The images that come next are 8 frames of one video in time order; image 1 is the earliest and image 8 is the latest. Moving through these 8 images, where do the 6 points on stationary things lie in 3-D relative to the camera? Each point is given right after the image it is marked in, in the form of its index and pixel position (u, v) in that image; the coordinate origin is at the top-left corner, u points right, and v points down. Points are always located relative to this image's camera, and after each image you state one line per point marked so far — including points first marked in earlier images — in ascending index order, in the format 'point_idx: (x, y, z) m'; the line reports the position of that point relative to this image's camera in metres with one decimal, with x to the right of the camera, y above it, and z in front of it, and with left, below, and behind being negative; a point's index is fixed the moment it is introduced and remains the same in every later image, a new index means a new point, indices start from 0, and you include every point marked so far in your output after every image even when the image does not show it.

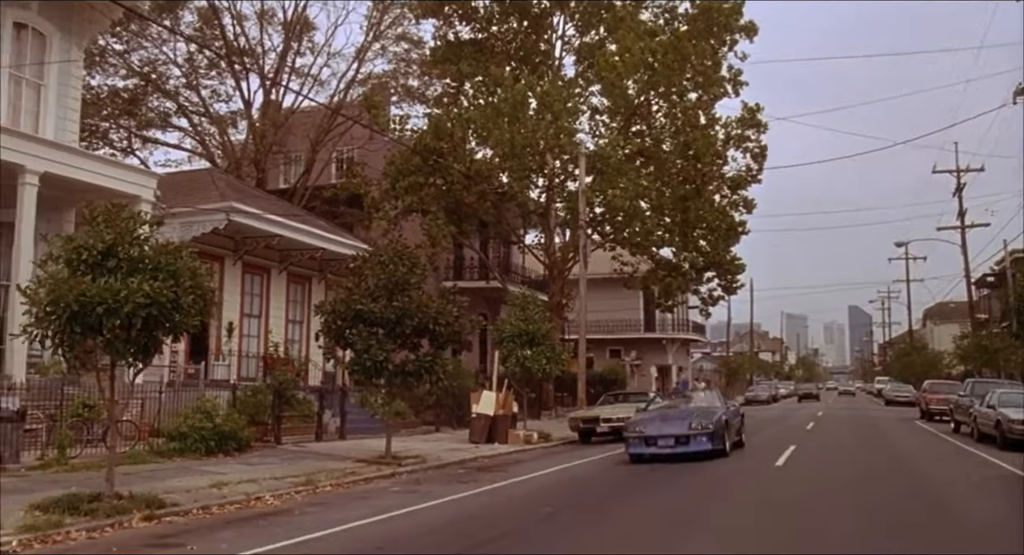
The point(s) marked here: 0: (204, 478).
0: (-5.4, -3.5, +16.8) m
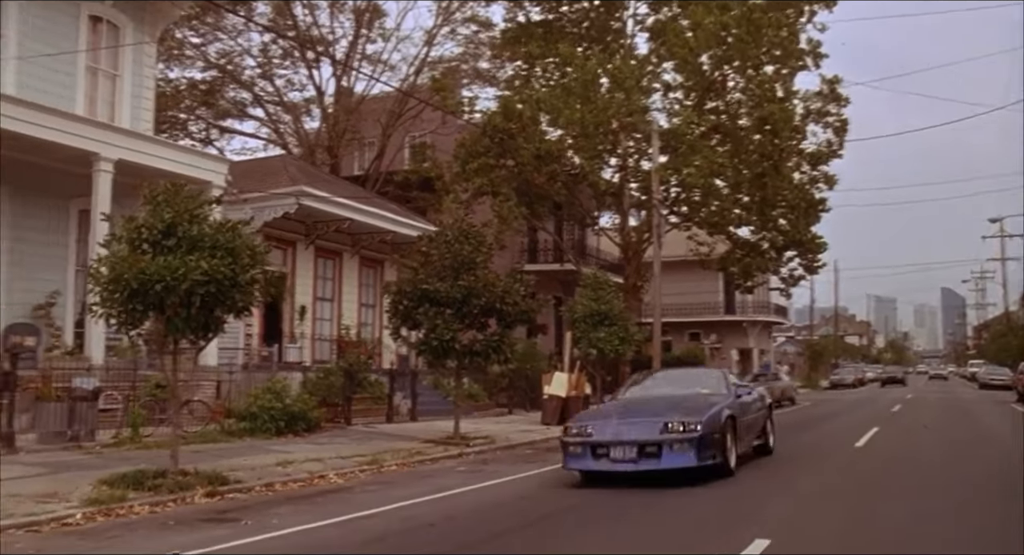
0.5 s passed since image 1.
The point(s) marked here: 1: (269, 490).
0: (-4.3, -3.1, +16.9) m
1: (-3.8, -3.2, +14.9) m
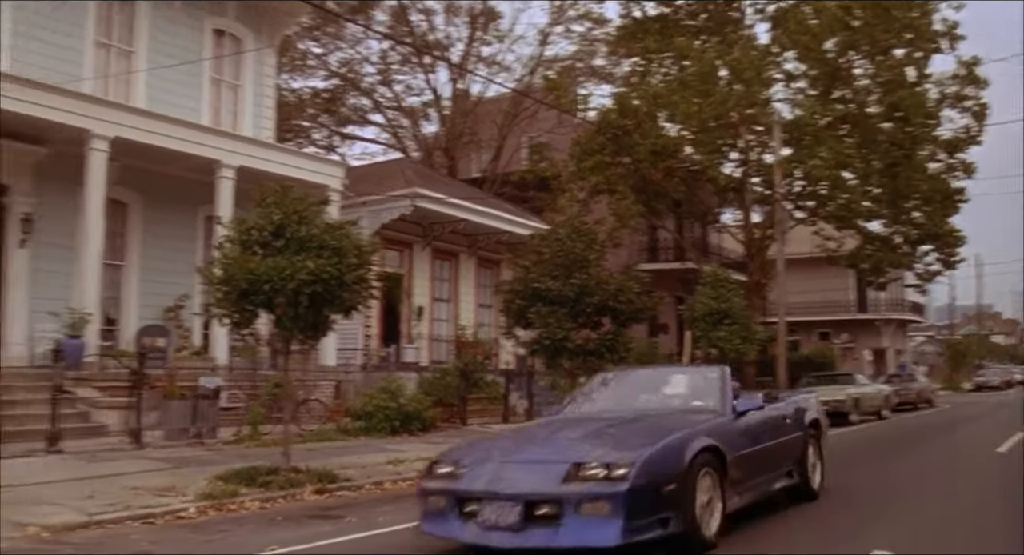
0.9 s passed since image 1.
0: (-2.3, -3.1, +17.1) m
1: (-2.1, -3.2, +15.0) m
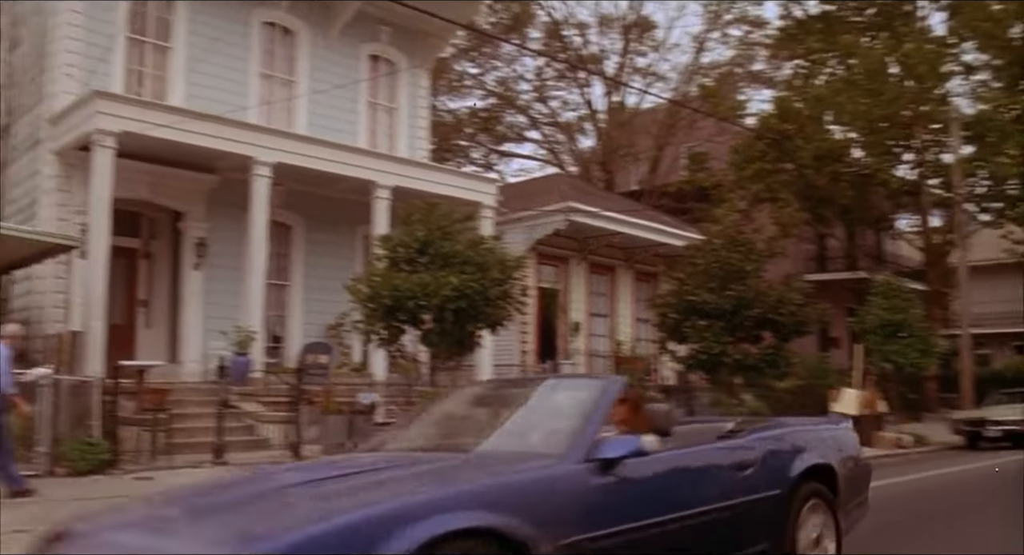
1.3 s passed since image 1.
0: (+0.3, -3.4, +16.9) m
1: (+0.2, -3.5, +14.8) m
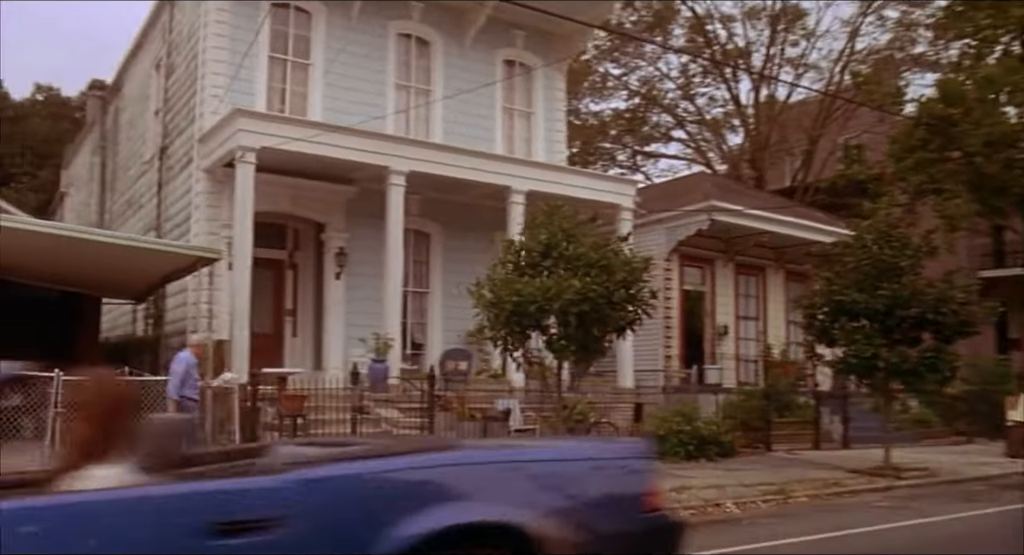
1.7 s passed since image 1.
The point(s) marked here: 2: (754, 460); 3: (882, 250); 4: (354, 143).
0: (+2.6, -3.4, +16.2) m
1: (+2.1, -3.5, +14.2) m
2: (+4.9, -3.7, +19.7) m
3: (+6.9, +0.5, +18.1) m
4: (-3.2, +2.7, +19.6) m
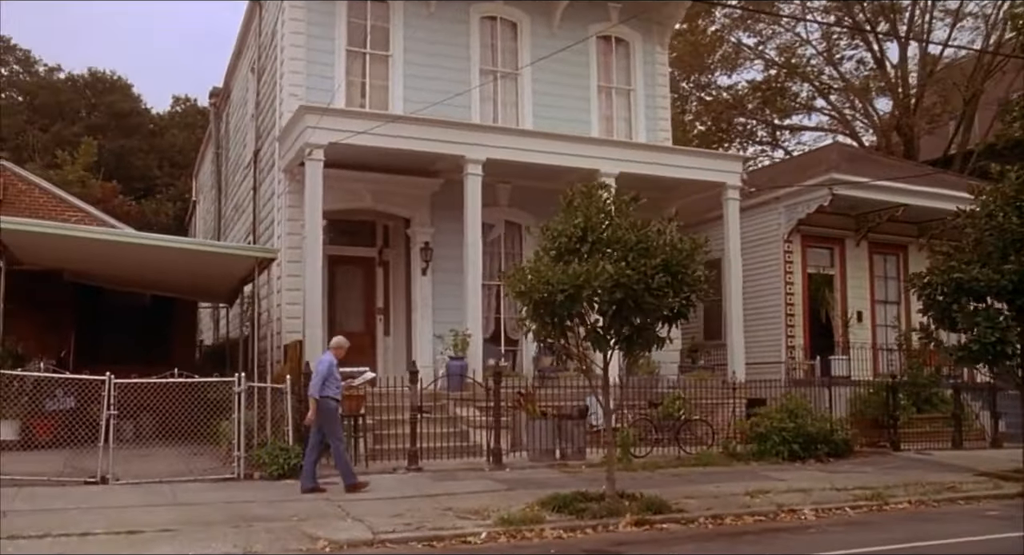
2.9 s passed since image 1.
0: (+3.5, -3.1, +14.6) m
1: (+2.7, -3.2, +12.7) m
2: (+6.5, -3.3, +17.5) m
3: (+8.0, +1.0, +15.5) m
4: (-1.7, +2.8, +19.0) m
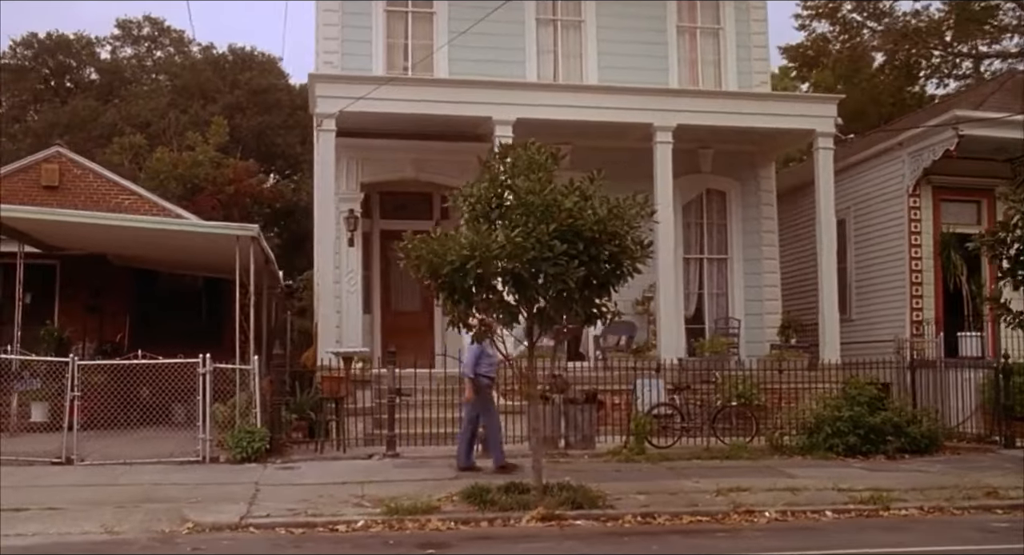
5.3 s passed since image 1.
0: (+2.7, -2.5, +11.8) m
1: (+1.4, -2.6, +10.2) m
2: (+6.4, -2.6, +13.8) m
3: (+7.2, +1.7, +11.5) m
4: (-1.2, +3.3, +17.6) m
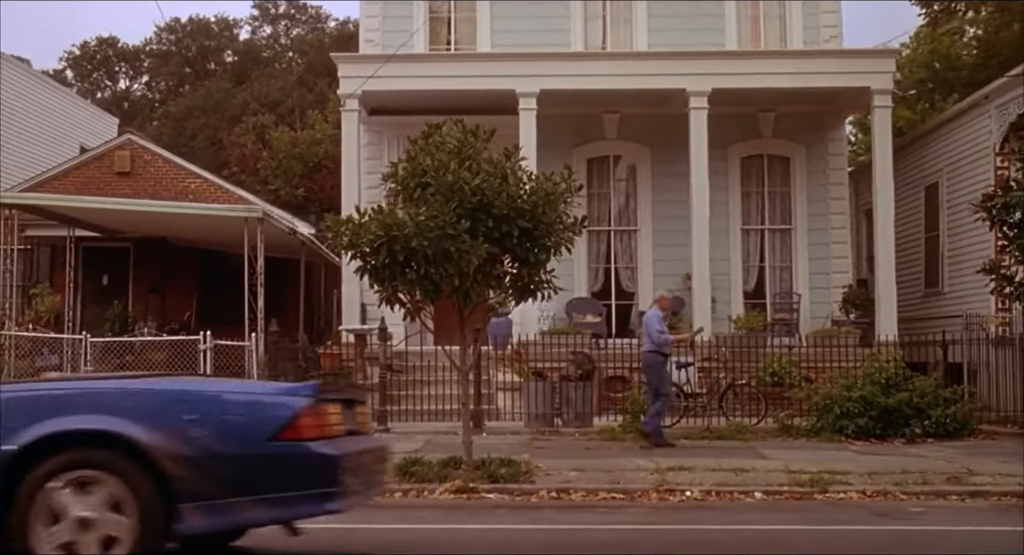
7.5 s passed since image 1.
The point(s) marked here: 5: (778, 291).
0: (+2.0, -2.0, +10.8) m
1: (+0.4, -2.2, +9.6) m
2: (+6.0, -2.1, +12.0) m
3: (+6.2, +2.2, +9.6) m
4: (-0.8, +3.8, +17.3) m
5: (+5.1, -0.3, +18.5) m
